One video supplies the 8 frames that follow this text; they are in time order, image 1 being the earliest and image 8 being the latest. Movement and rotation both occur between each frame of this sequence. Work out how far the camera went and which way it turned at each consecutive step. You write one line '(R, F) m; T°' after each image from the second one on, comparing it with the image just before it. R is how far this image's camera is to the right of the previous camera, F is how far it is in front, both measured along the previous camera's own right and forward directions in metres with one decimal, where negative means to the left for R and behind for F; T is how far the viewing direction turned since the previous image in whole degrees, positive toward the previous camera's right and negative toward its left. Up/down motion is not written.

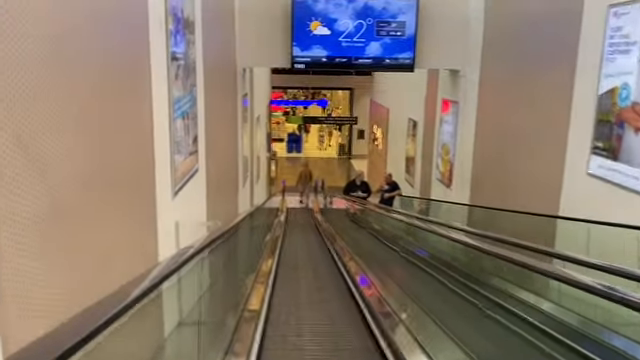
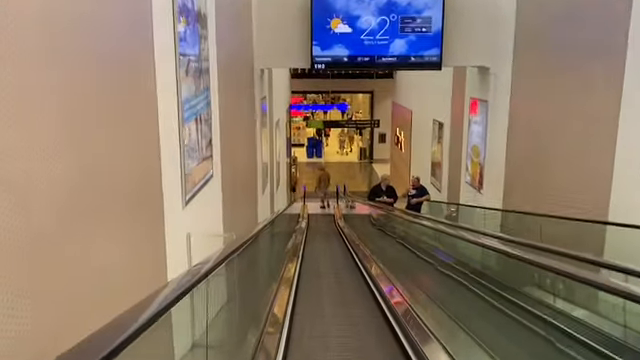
(0.0, +0.3) m; -2°
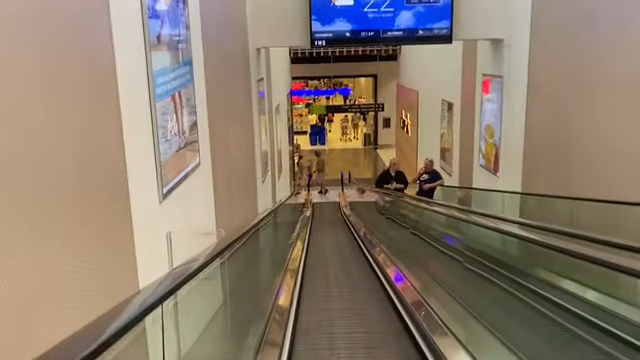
(0.0, +0.5) m; 0°
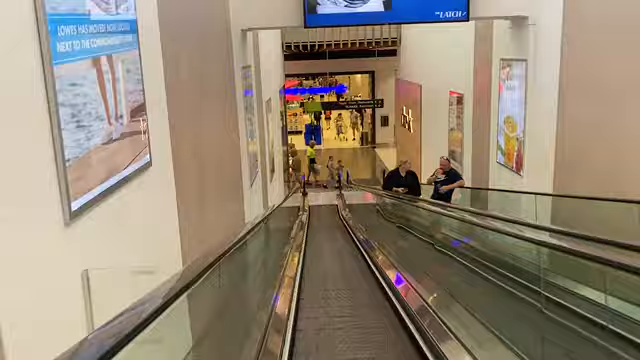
(0.0, +0.9) m; +1°
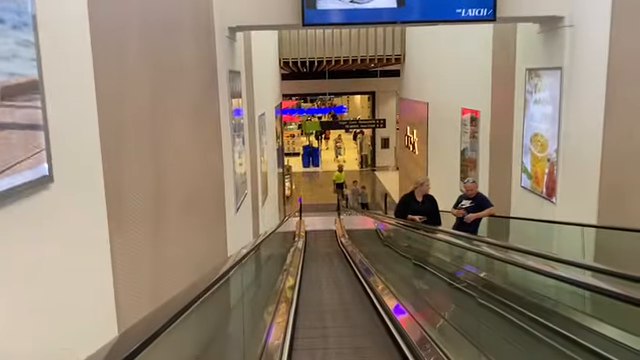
(0.0, +0.8) m; 0°
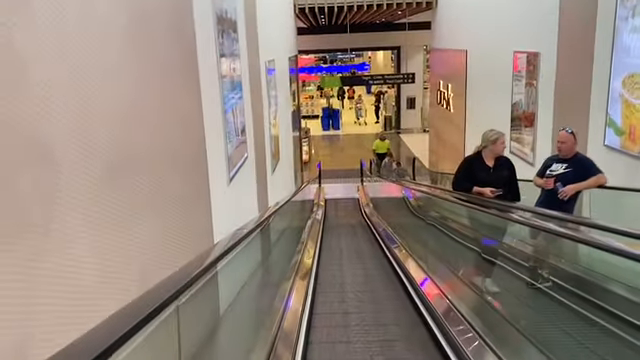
(0.0, +1.2) m; -2°
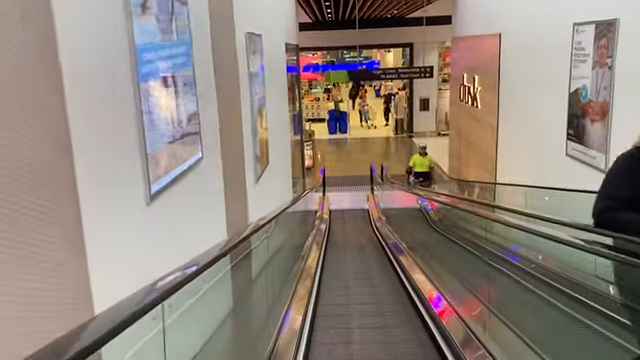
(+0.1, +1.4) m; -1°
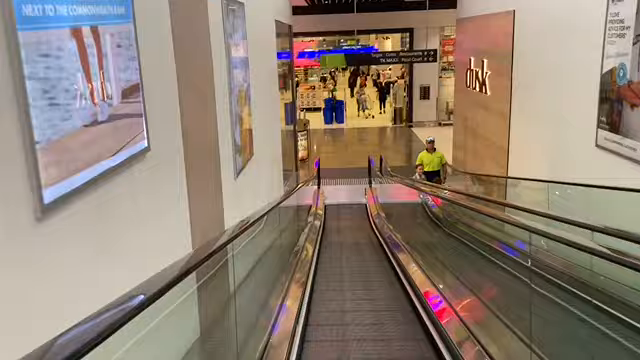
(0.0, +0.7) m; 0°
